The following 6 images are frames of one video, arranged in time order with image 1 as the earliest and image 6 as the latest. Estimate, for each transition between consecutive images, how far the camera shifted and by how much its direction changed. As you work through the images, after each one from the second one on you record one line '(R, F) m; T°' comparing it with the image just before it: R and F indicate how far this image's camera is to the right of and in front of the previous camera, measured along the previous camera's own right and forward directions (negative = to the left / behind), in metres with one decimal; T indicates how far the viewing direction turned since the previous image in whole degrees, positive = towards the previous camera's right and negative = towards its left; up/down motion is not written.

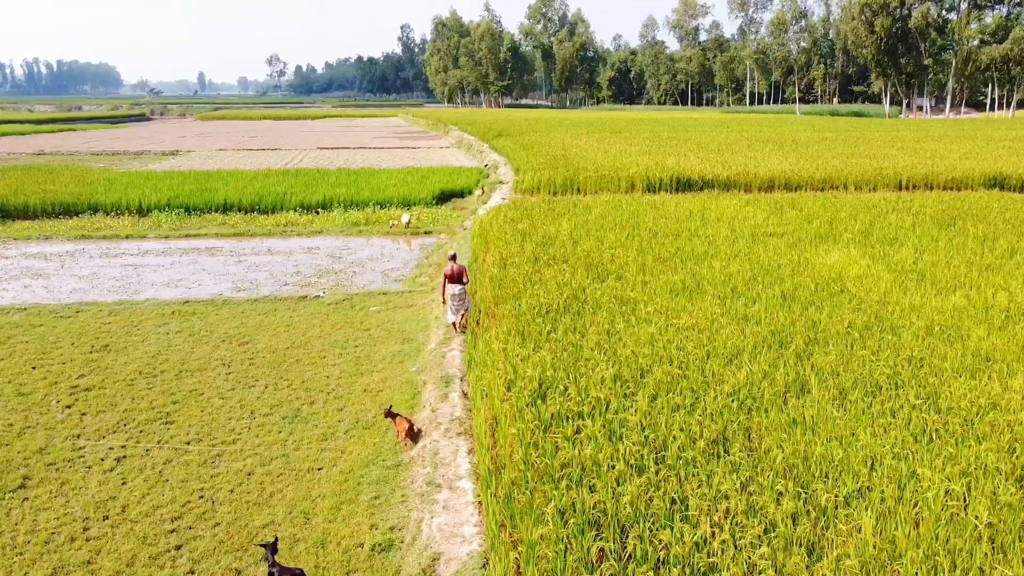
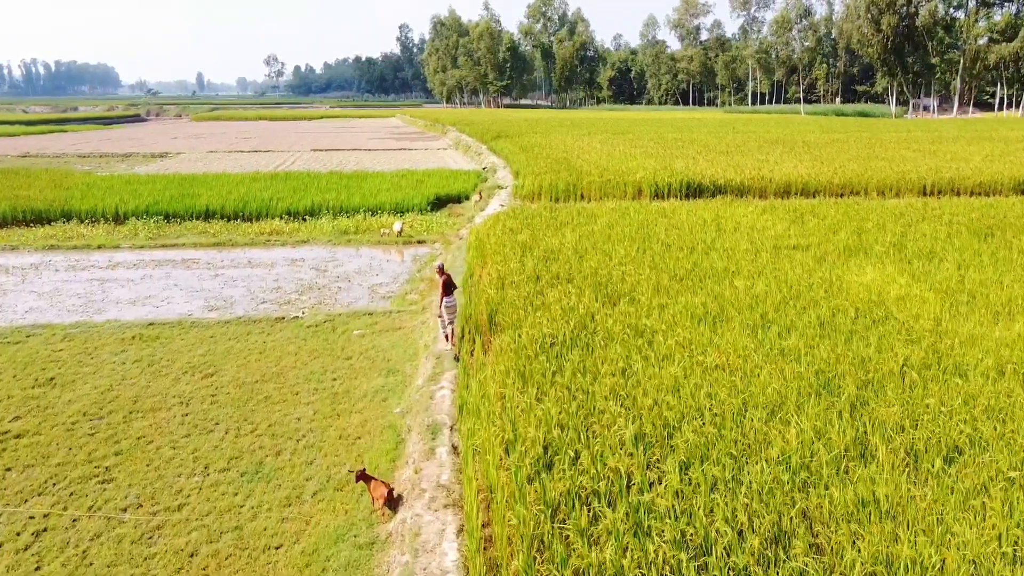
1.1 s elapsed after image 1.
(0.0, +0.6) m; 0°
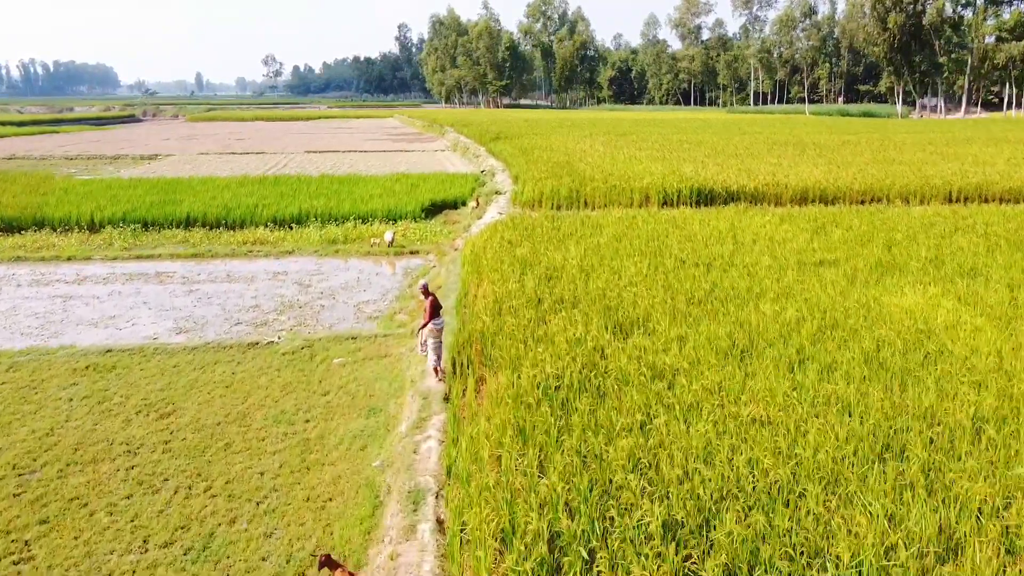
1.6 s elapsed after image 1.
(0.0, +0.5) m; 0°
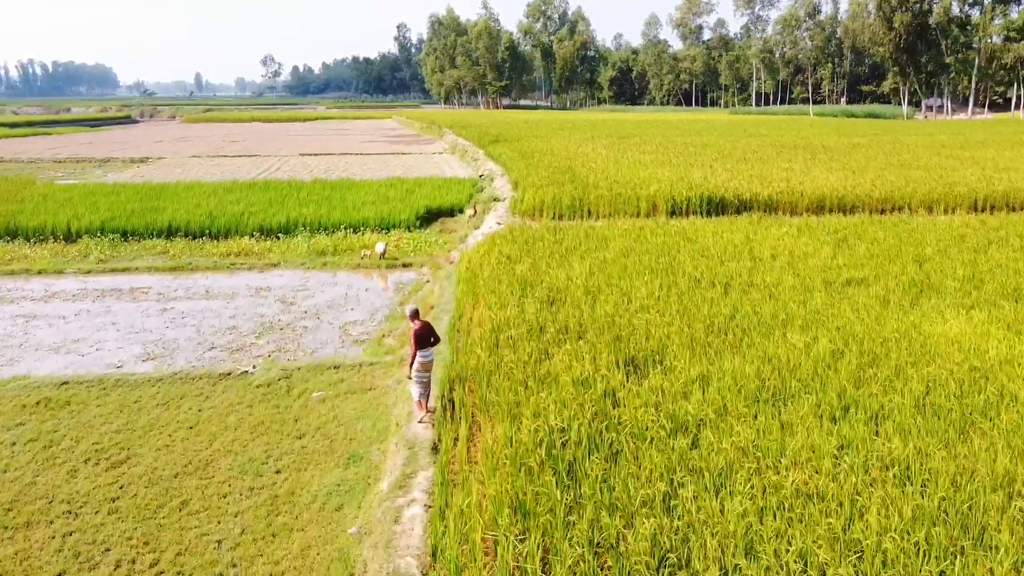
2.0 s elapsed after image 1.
(0.0, +0.5) m; 0°
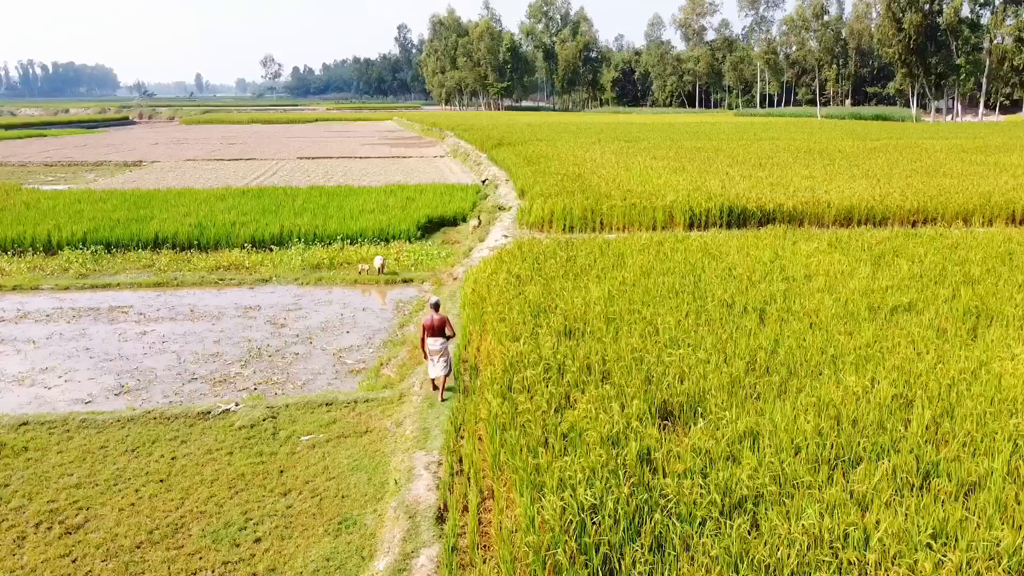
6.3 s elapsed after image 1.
(-0.1, +0.5) m; 0°
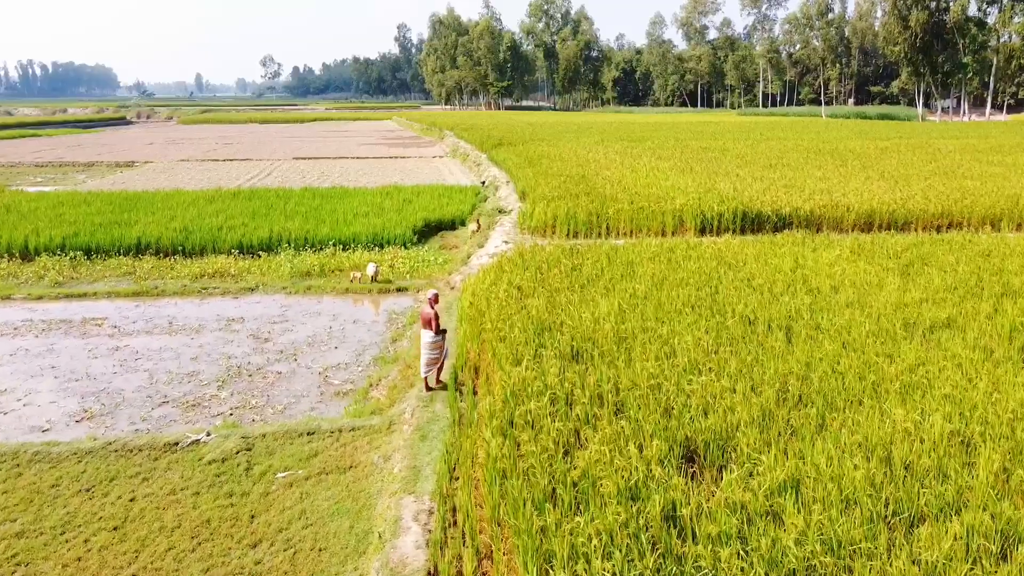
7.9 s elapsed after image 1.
(0.0, +0.4) m; 0°
